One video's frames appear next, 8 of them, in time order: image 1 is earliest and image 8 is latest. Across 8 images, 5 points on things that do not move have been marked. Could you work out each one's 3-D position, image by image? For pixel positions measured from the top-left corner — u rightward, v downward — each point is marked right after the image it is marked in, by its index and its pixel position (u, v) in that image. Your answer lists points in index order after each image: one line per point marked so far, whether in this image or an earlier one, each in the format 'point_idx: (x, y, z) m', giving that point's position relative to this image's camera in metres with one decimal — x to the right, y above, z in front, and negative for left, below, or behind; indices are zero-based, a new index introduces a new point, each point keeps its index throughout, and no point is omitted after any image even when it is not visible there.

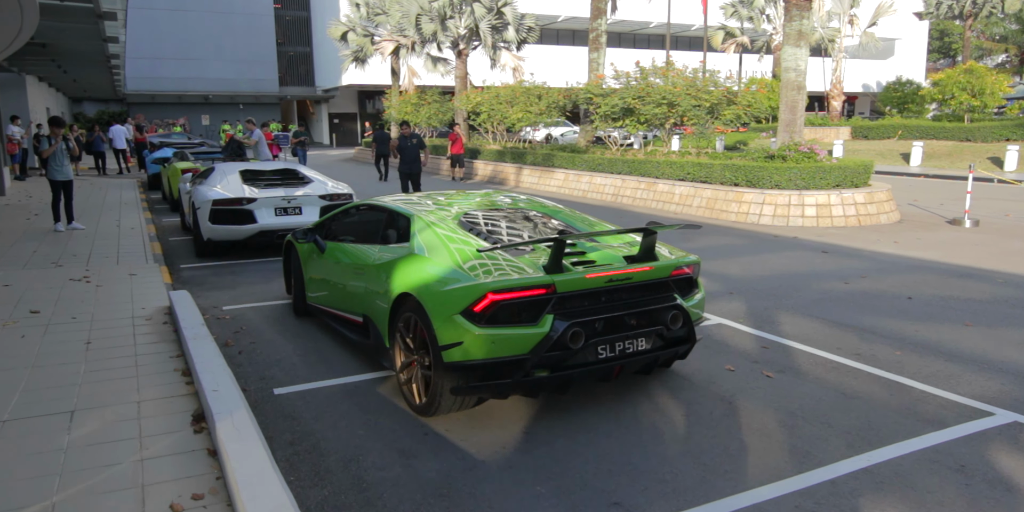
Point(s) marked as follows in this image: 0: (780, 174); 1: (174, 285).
0: (+4.9, +1.5, +13.8) m
1: (-3.9, -0.3, +8.6) m
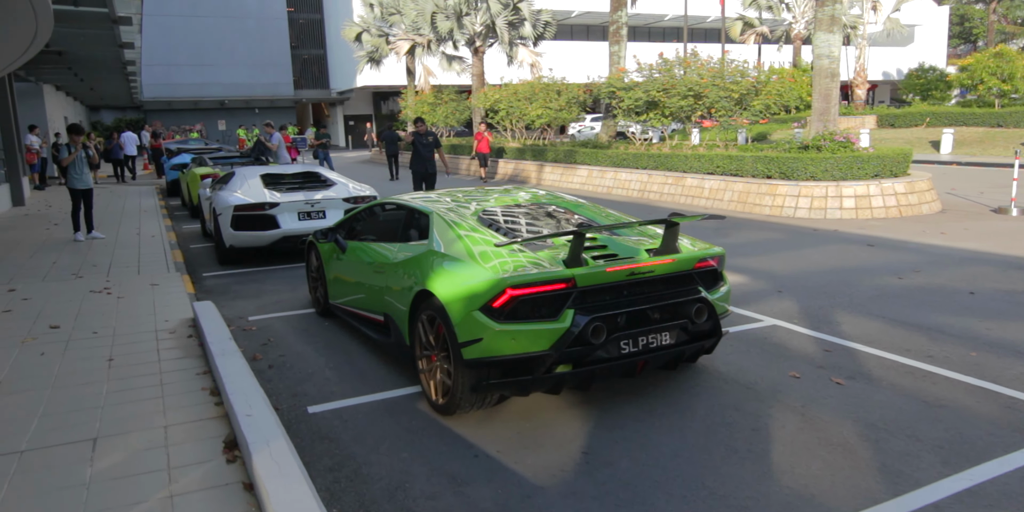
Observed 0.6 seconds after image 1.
0: (+5.4, +1.6, +13.3) m
1: (-3.5, -0.4, +8.3) m
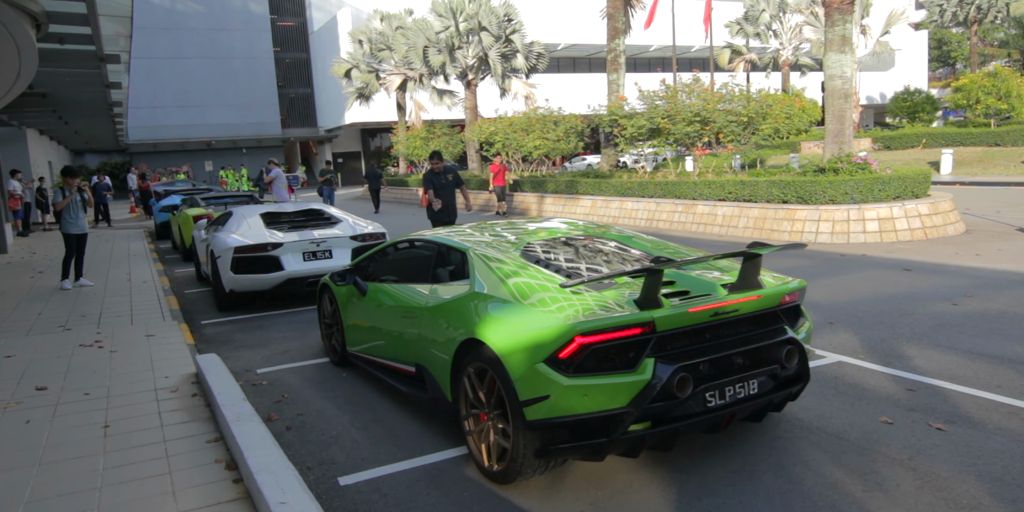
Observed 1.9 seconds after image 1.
0: (+5.5, +1.2, +12.8) m
1: (-3.2, -0.9, +7.7) m
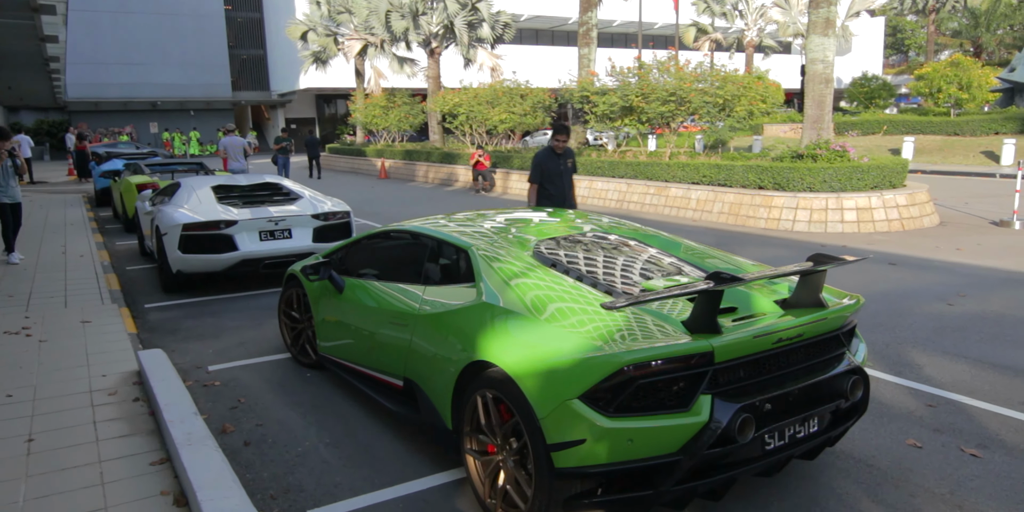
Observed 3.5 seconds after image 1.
0: (+5.0, +1.4, +12.5) m
1: (-3.4, -0.7, +6.9) m
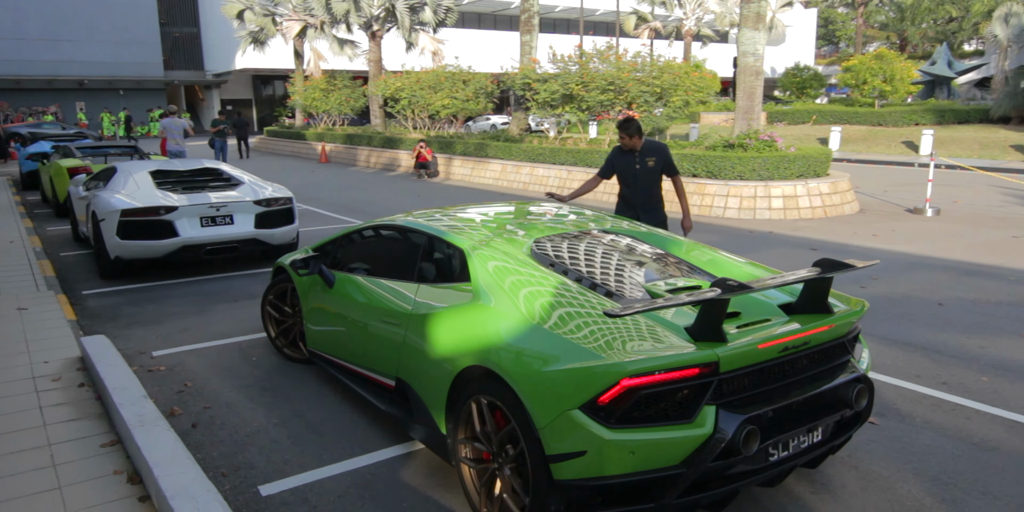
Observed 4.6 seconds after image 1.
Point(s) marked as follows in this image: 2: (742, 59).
0: (+4.0, +1.6, +13.1) m
1: (-4.0, -0.6, +6.9) m
2: (+4.4, +3.7, +14.2) m
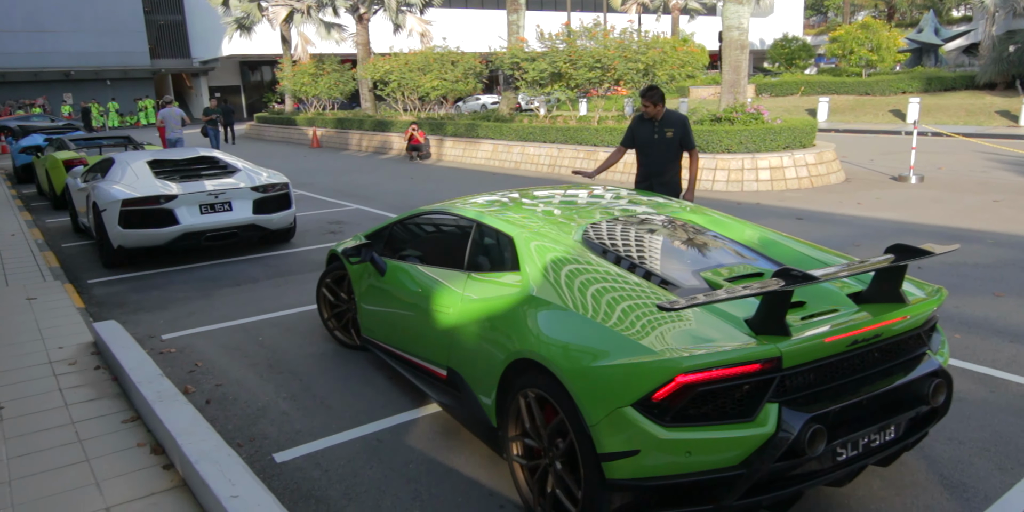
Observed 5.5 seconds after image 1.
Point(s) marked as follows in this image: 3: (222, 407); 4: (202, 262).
0: (+3.9, +2.1, +13.3) m
1: (-4.0, -0.5, +7.1) m
2: (+4.1, +4.3, +14.3) m
3: (-1.8, -1.0, +4.7) m
4: (-3.7, -0.1, +9.0) m
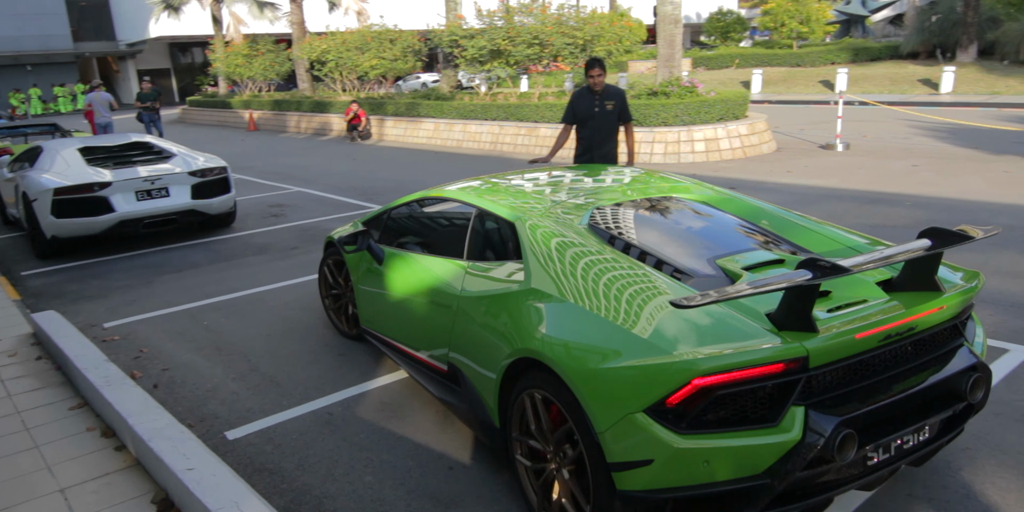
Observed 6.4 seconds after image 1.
0: (+2.8, +2.7, +13.6) m
1: (-4.6, -0.4, +7.0) m
2: (+2.9, +4.9, +14.6) m
3: (-2.2, -0.9, +4.8) m
4: (-4.4, +0.1, +8.8) m
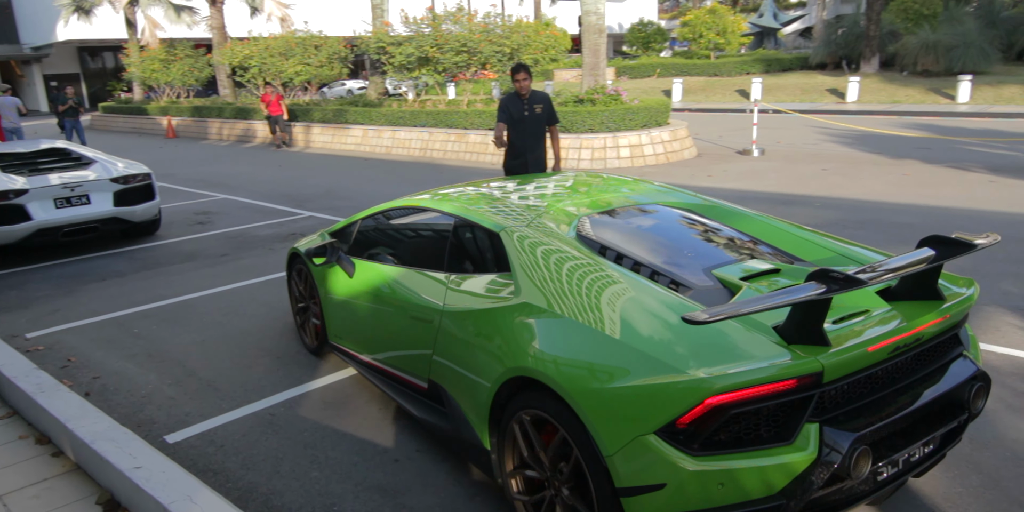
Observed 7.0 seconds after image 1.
0: (+1.5, +2.6, +14.0) m
1: (-5.1, -0.5, +6.6) m
2: (+1.5, +4.8, +15.0) m
3: (-2.6, -0.9, +4.7) m
4: (-5.2, 0.0, +8.5) m
